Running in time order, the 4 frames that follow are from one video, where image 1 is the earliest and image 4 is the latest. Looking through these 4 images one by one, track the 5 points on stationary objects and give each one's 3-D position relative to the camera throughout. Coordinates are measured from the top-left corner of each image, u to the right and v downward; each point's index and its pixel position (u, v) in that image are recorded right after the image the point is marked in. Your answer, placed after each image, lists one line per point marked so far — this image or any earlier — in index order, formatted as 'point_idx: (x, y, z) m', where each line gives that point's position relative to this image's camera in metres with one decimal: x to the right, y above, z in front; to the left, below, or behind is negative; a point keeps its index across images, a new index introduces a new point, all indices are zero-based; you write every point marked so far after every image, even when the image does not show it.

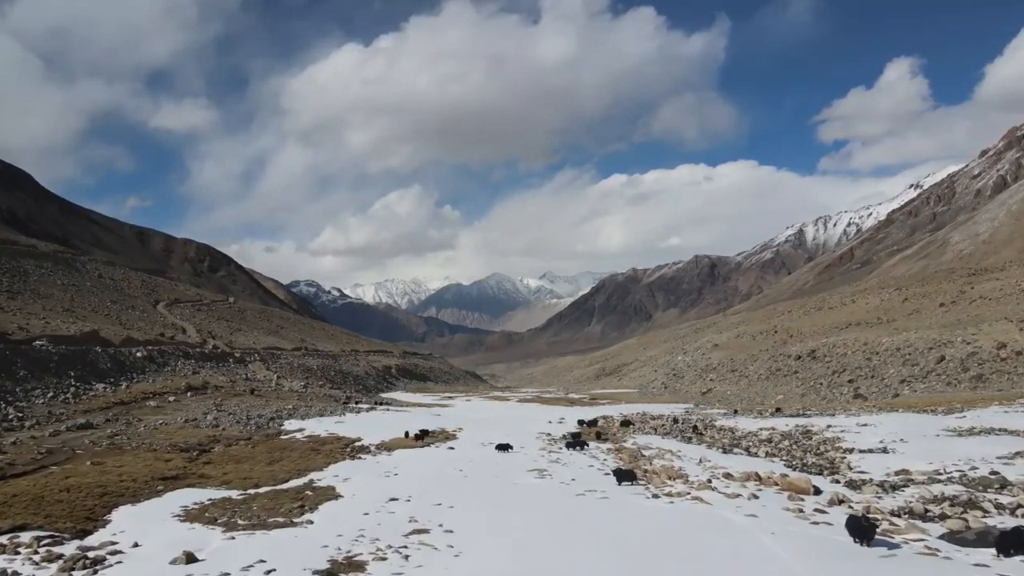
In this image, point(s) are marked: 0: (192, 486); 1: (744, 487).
0: (-9.2, -5.7, +18.8) m
1: (+6.1, -5.2, +17.2) m
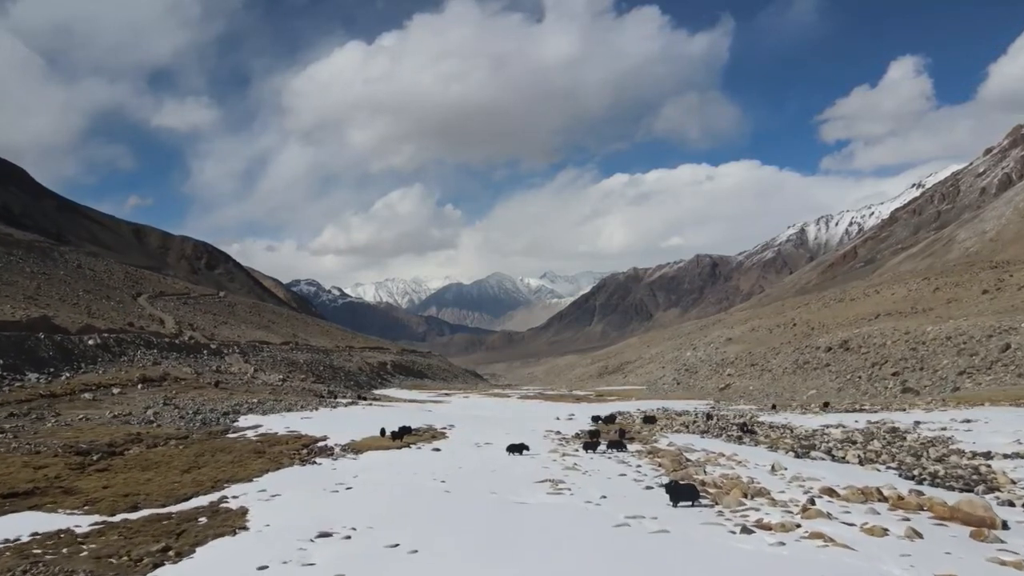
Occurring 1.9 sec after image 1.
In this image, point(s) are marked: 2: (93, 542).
0: (-9.2, -4.2, +12.6) m
1: (+6.2, -3.8, +11.0) m
2: (-6.3, -3.9, +10.1) m
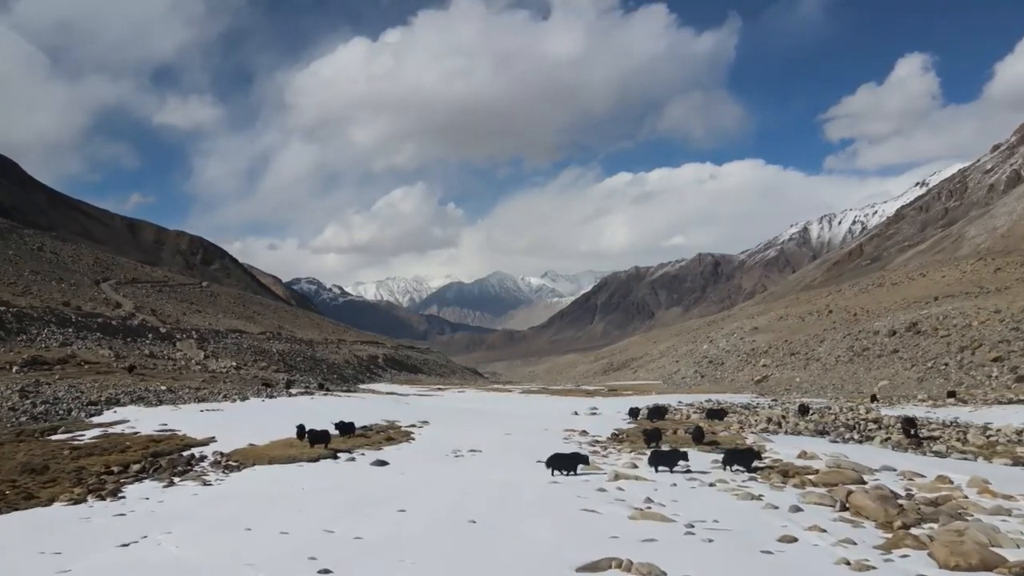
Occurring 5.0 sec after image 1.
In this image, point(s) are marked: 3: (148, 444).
0: (-9.1, -2.1, +2.6) m
1: (+6.2, -1.6, +1.0) m
2: (-6.3, -1.7, +0.1) m
3: (-8.1, -3.5, +14.6) m
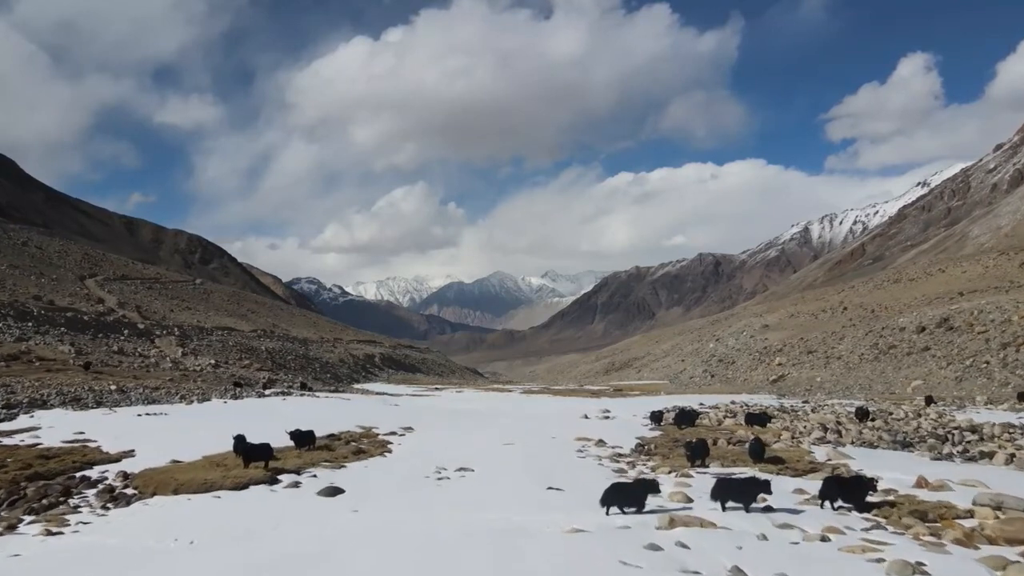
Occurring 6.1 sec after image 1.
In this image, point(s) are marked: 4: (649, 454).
0: (-9.1, -1.5, -0.8) m
1: (+6.2, -1.1, -2.5) m
2: (-6.3, -1.2, -3.4) m
3: (-8.1, -3.0, +11.1) m
4: (+3.1, -3.6, +14.7) m
